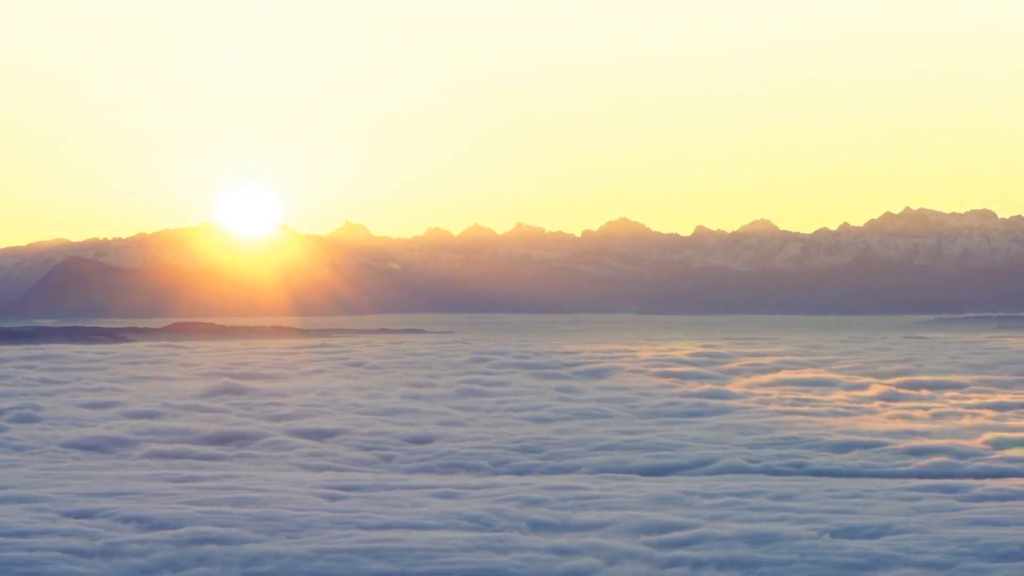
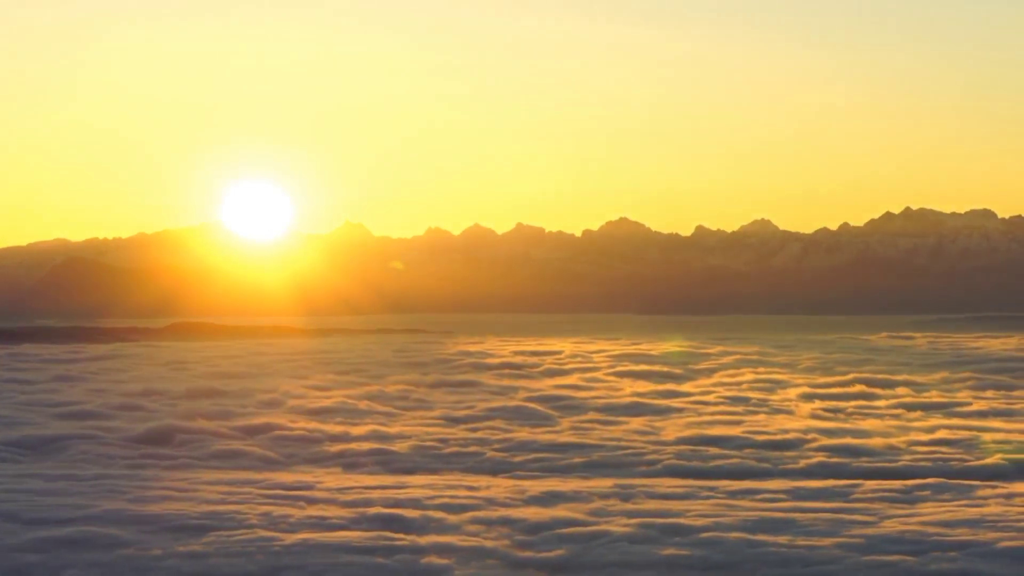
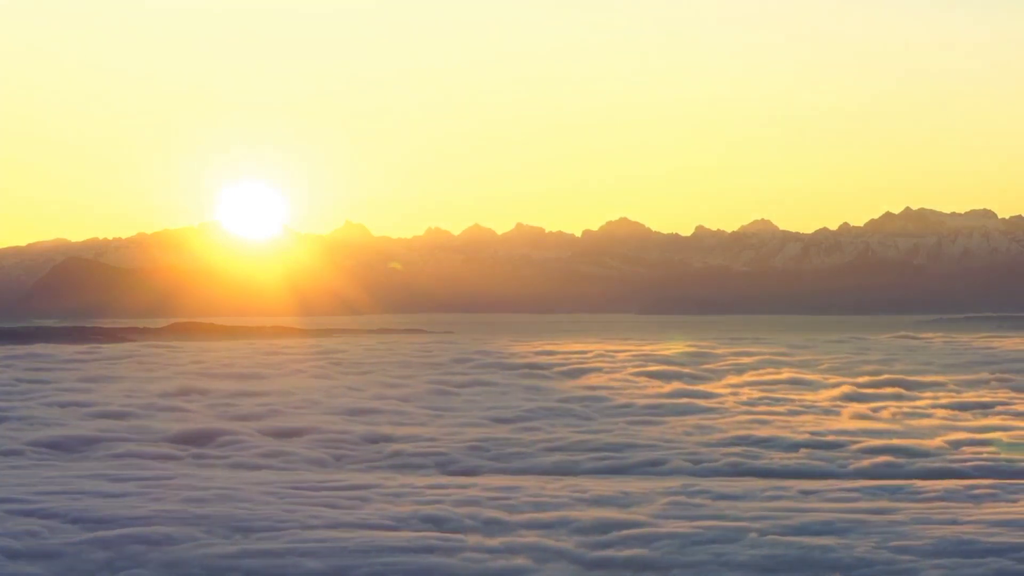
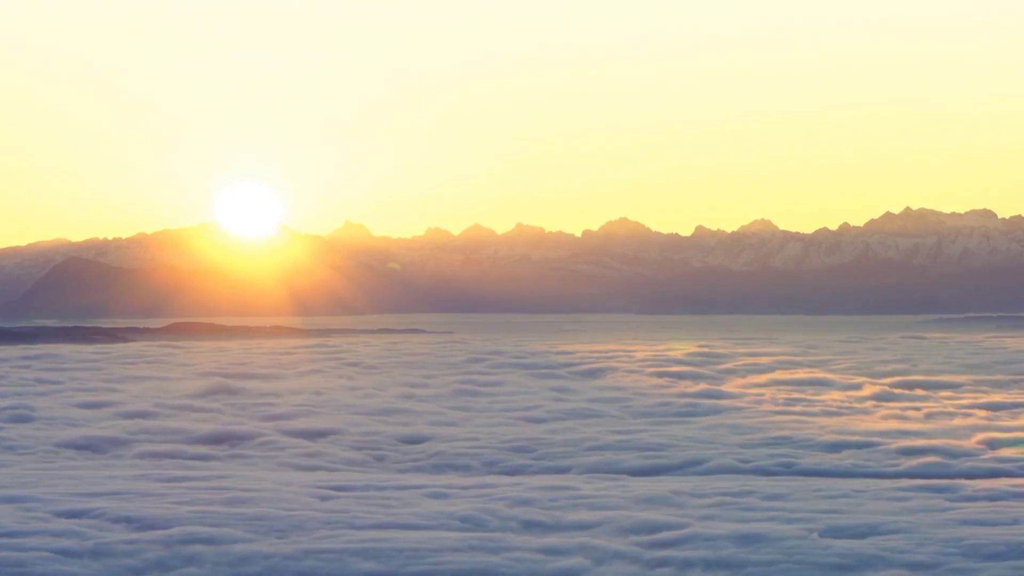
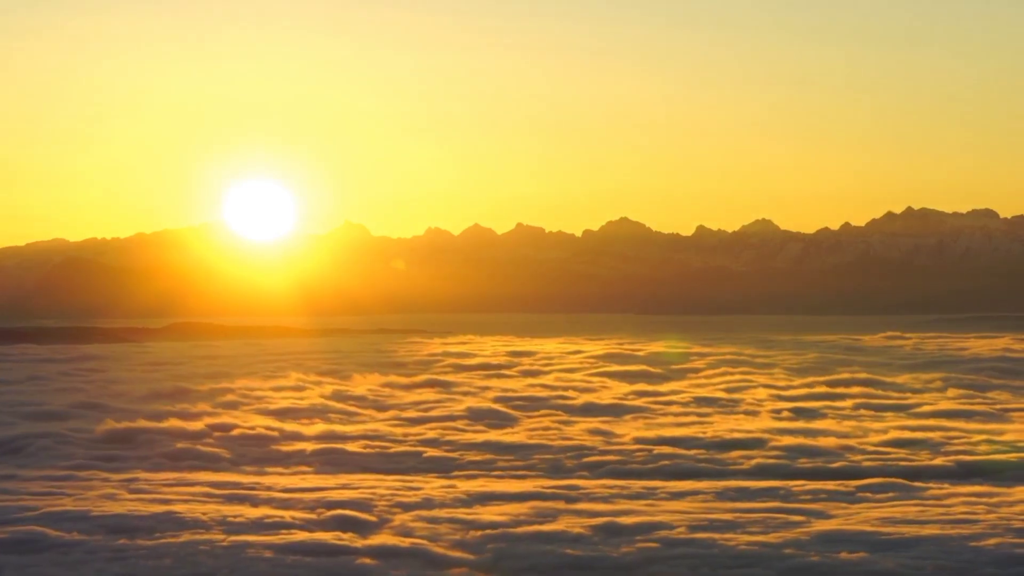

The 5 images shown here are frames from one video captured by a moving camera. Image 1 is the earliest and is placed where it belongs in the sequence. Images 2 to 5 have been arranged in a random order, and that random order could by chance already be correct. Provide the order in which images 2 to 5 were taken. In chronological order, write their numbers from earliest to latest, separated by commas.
4, 3, 2, 5
